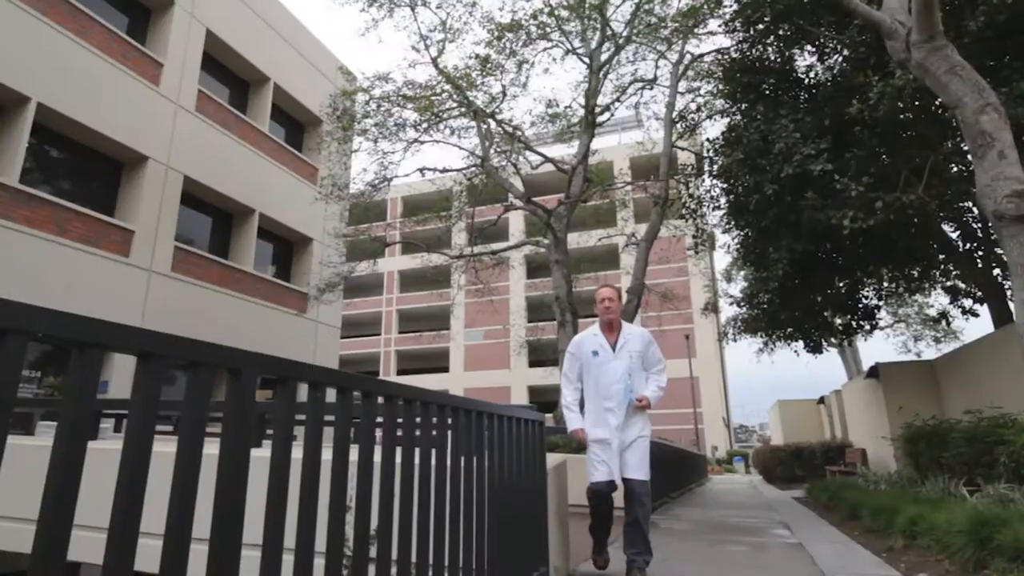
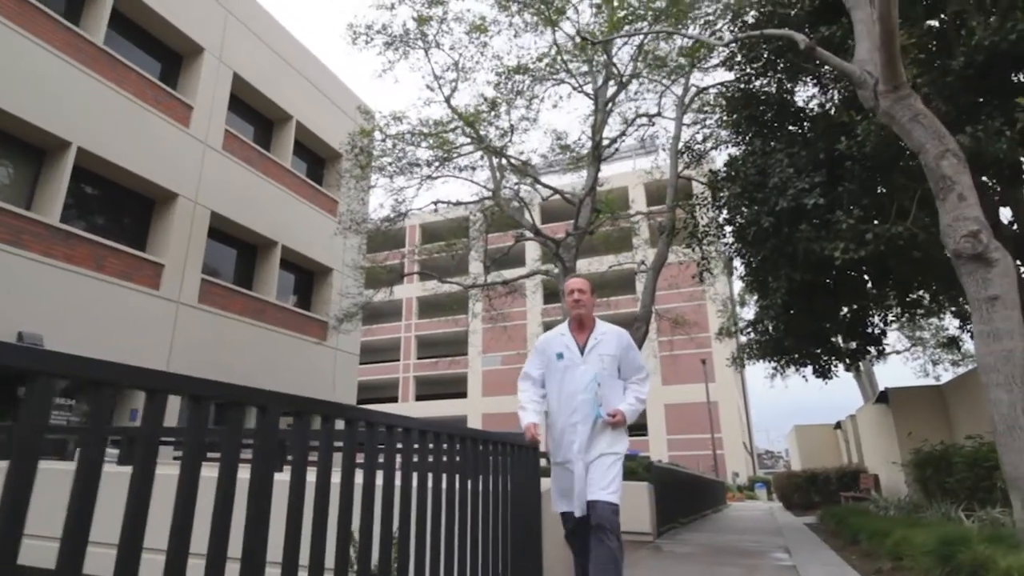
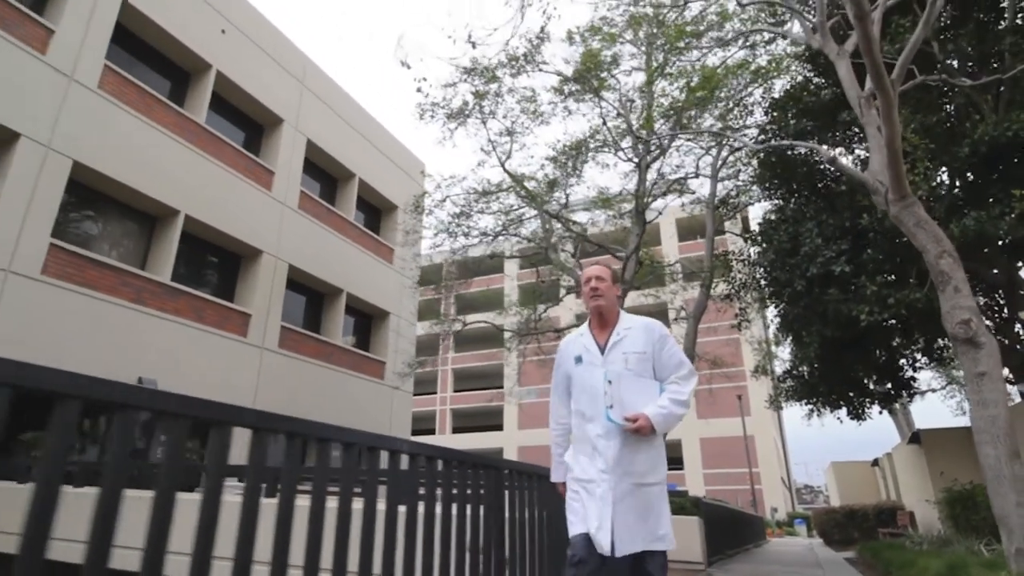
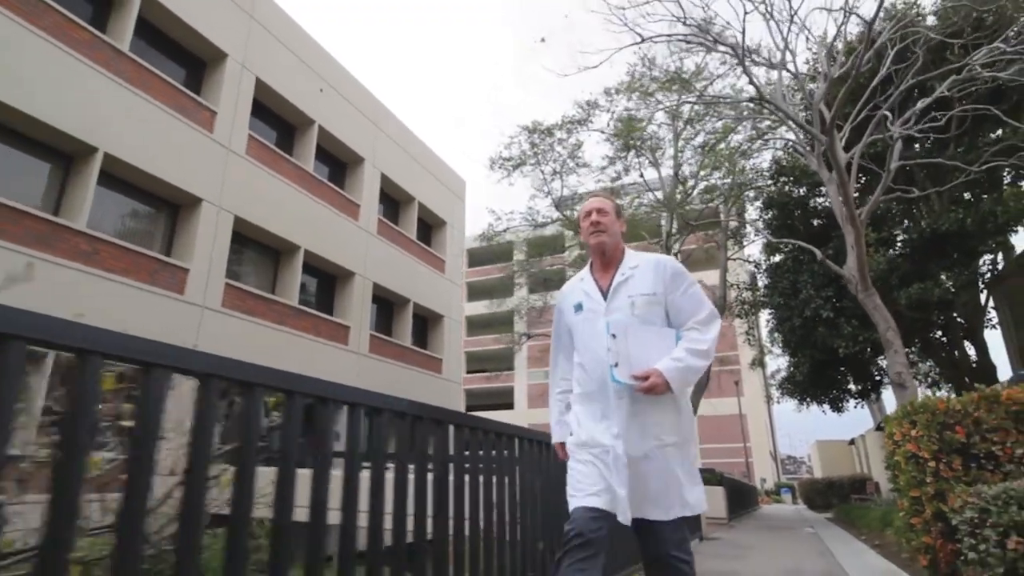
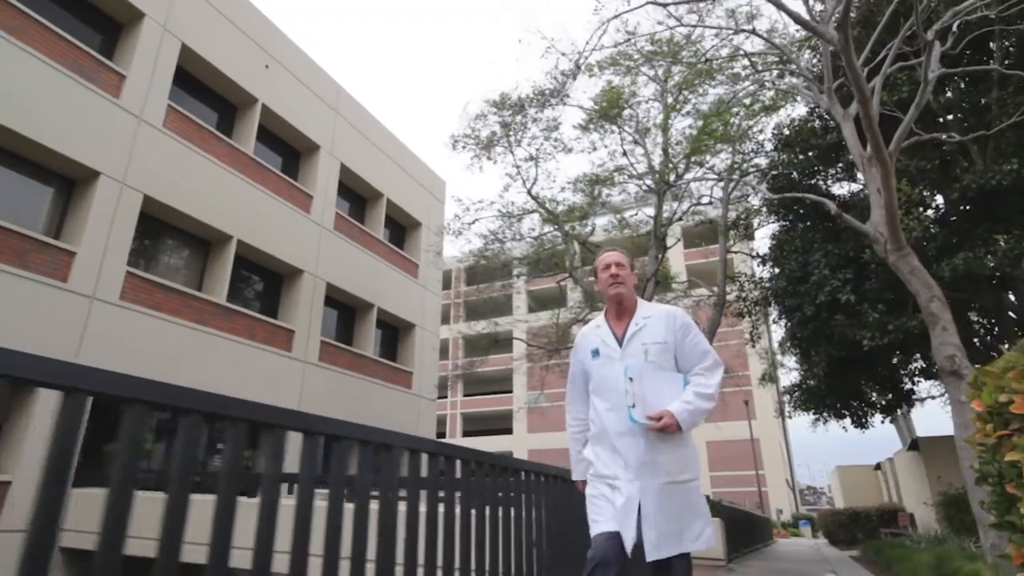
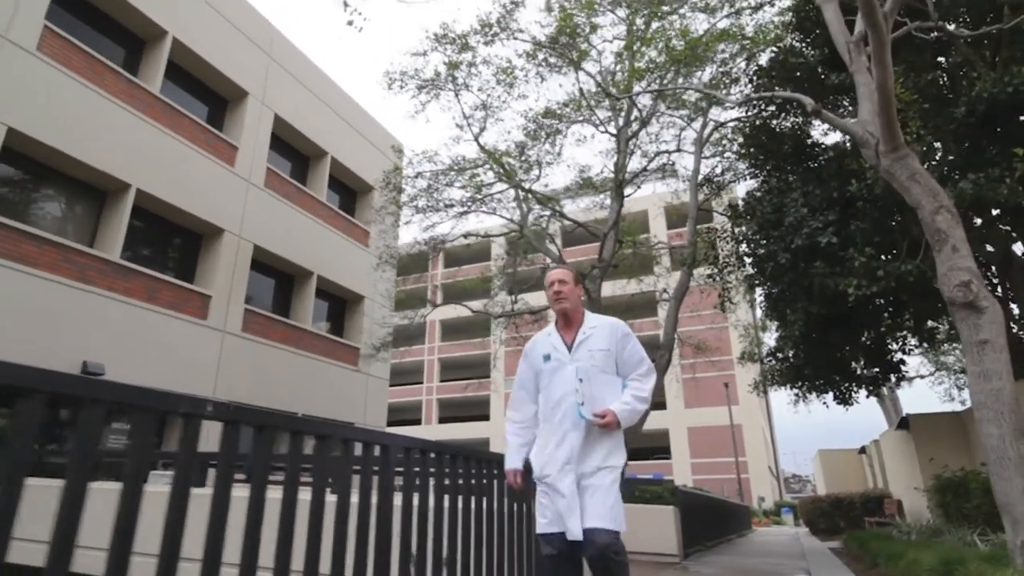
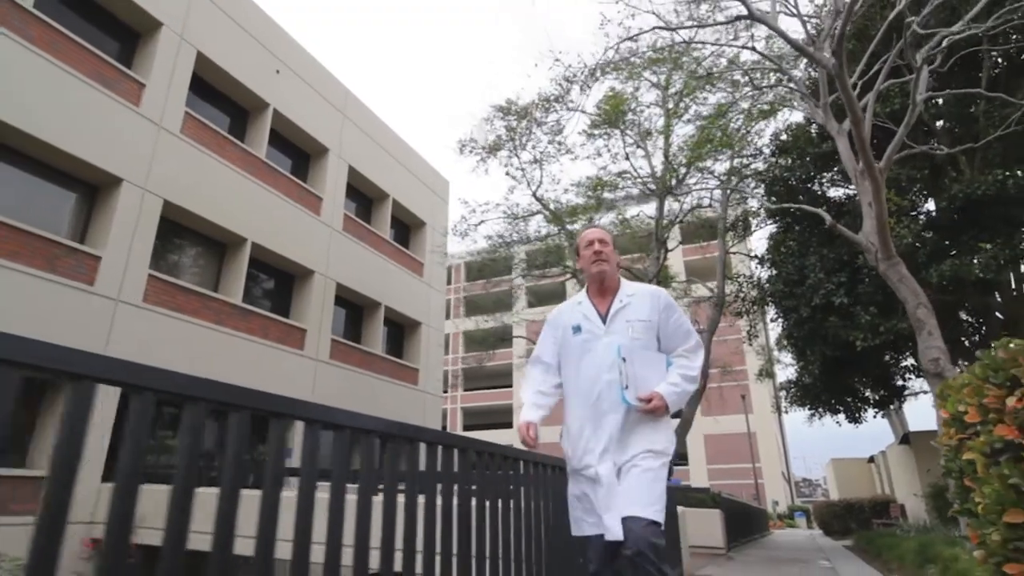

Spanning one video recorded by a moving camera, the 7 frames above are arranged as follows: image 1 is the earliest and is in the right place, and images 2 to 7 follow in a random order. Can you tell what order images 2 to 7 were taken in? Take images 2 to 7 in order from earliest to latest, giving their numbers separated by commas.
2, 6, 3, 5, 7, 4
